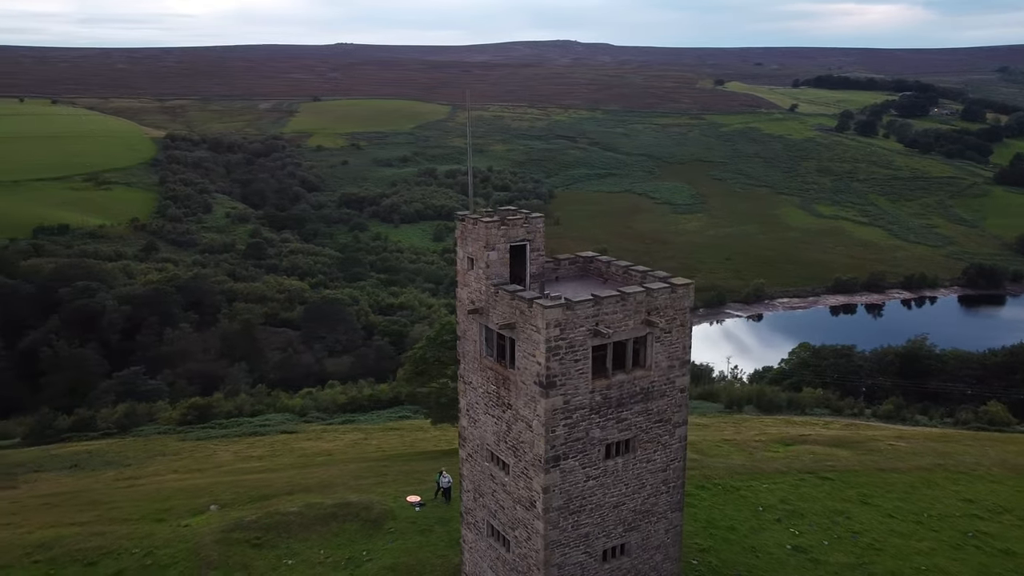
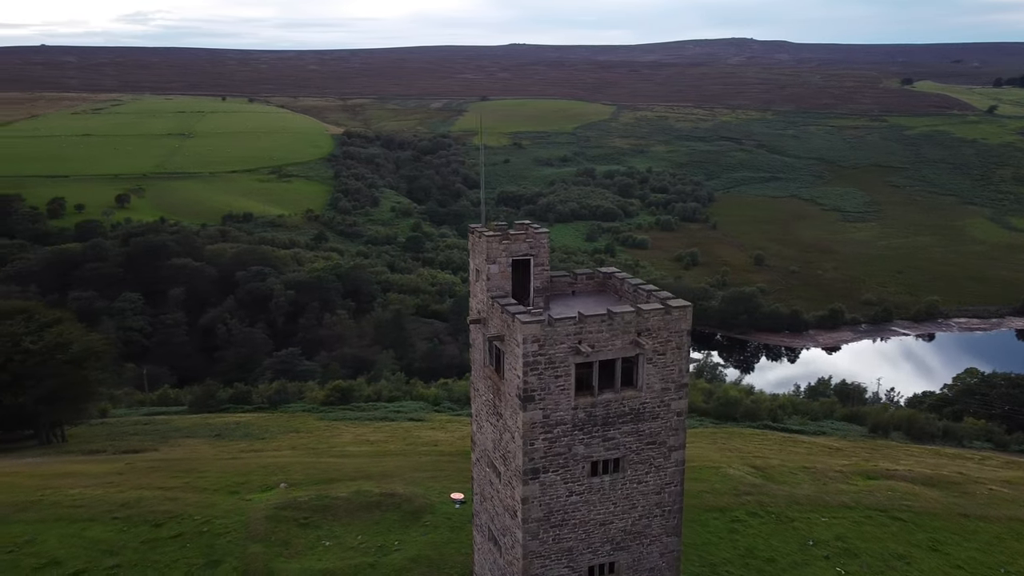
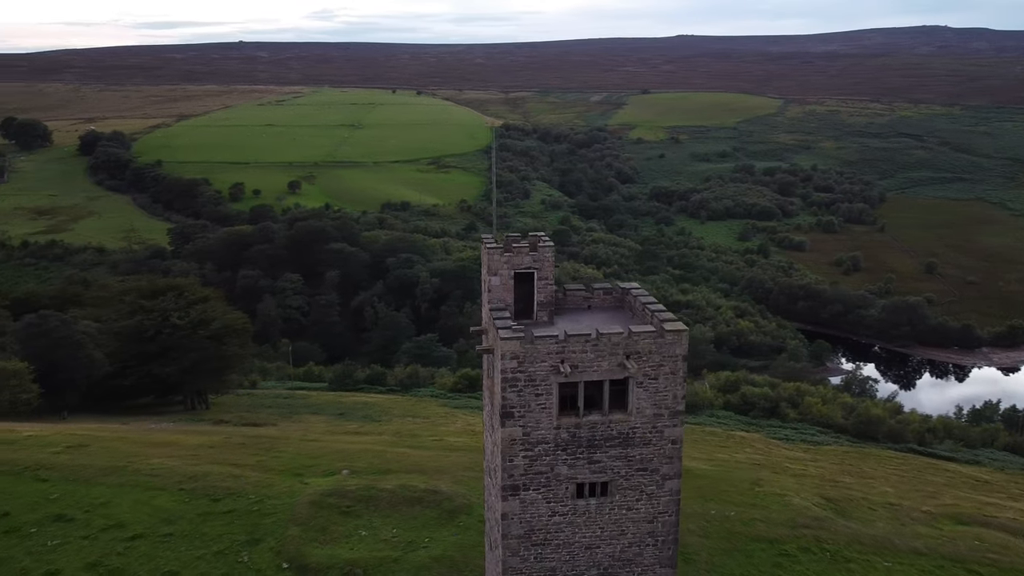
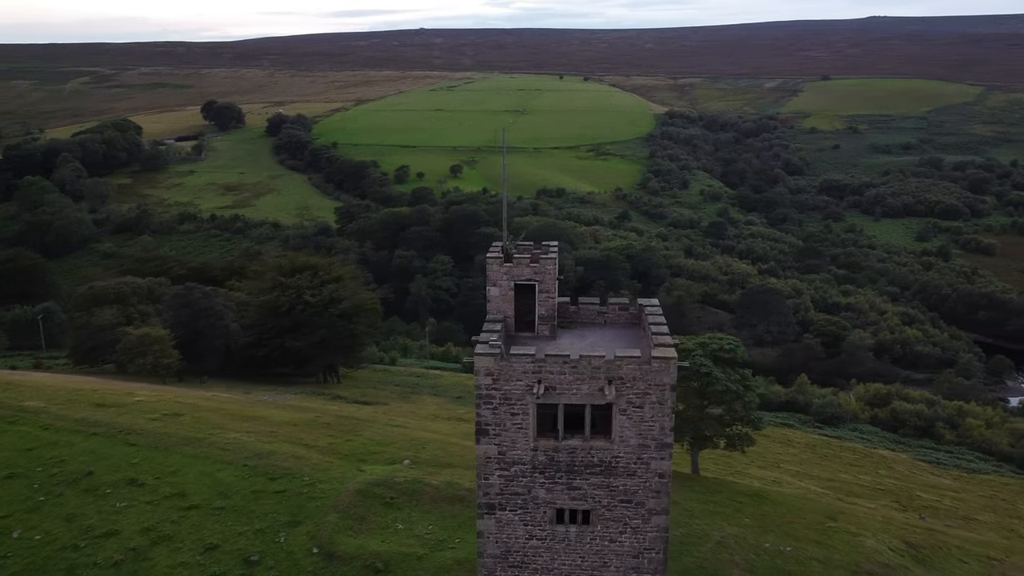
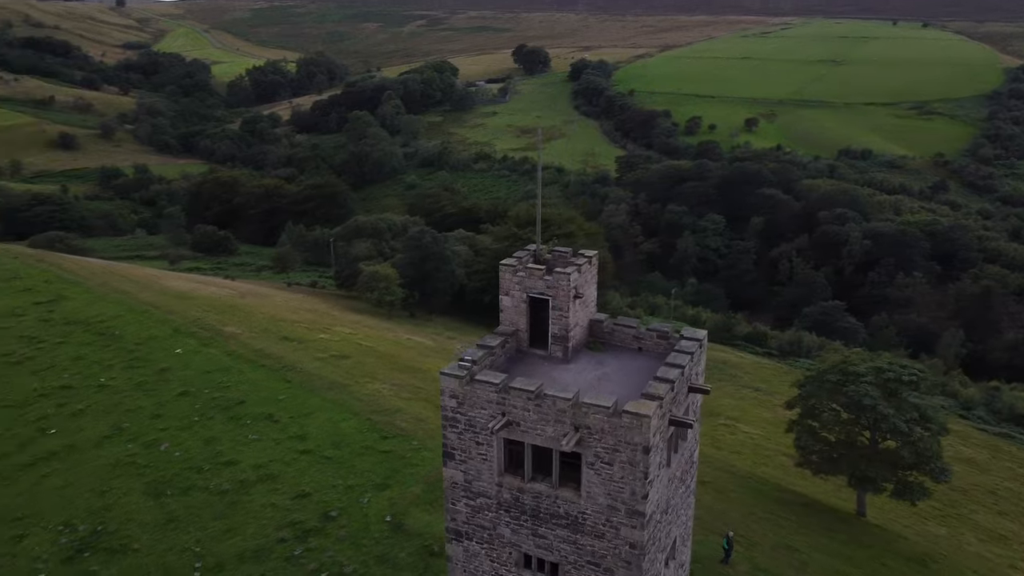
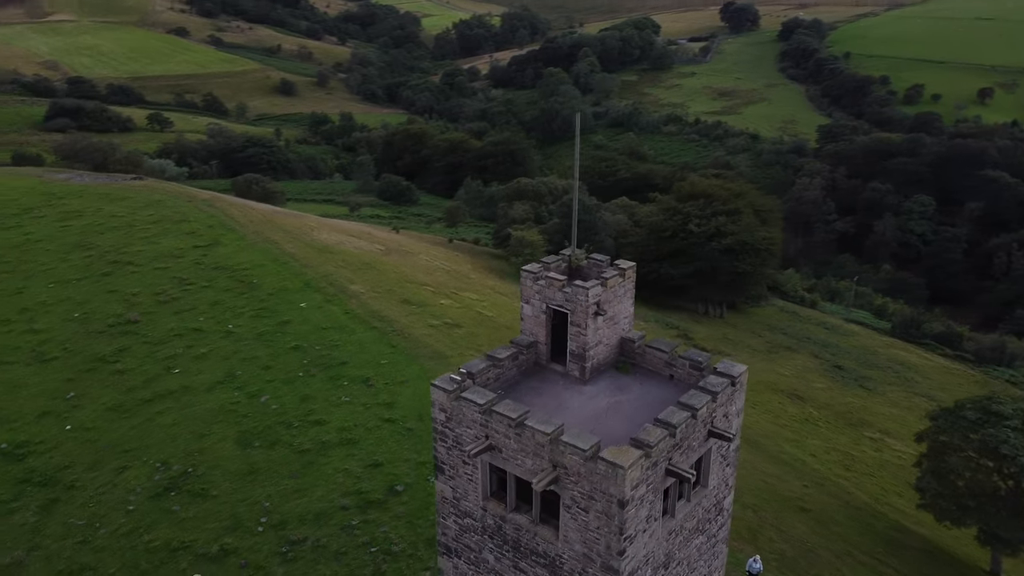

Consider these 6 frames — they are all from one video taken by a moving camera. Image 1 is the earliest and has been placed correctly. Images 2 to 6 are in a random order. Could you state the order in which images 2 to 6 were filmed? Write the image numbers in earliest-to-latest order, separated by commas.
2, 3, 4, 5, 6
